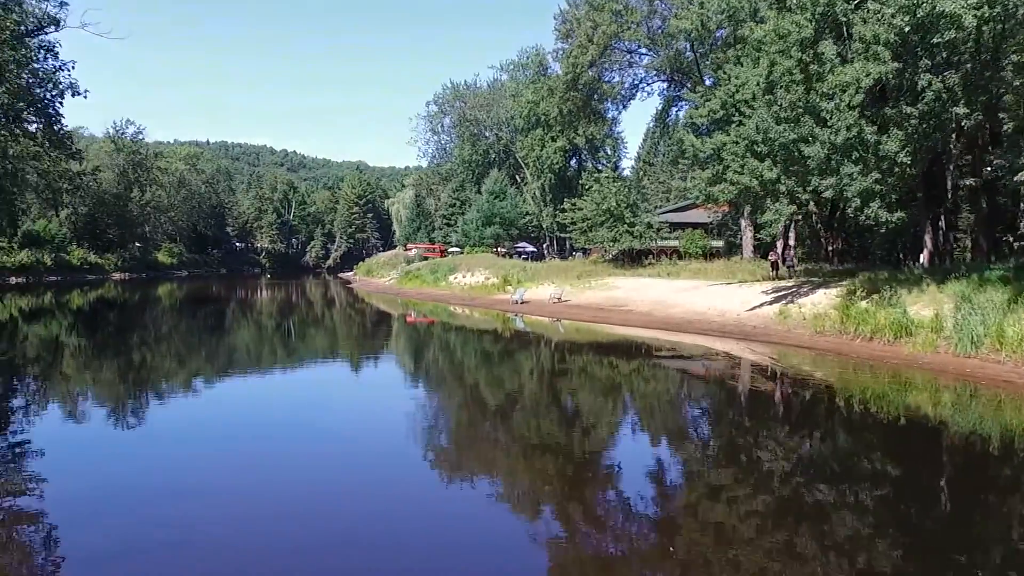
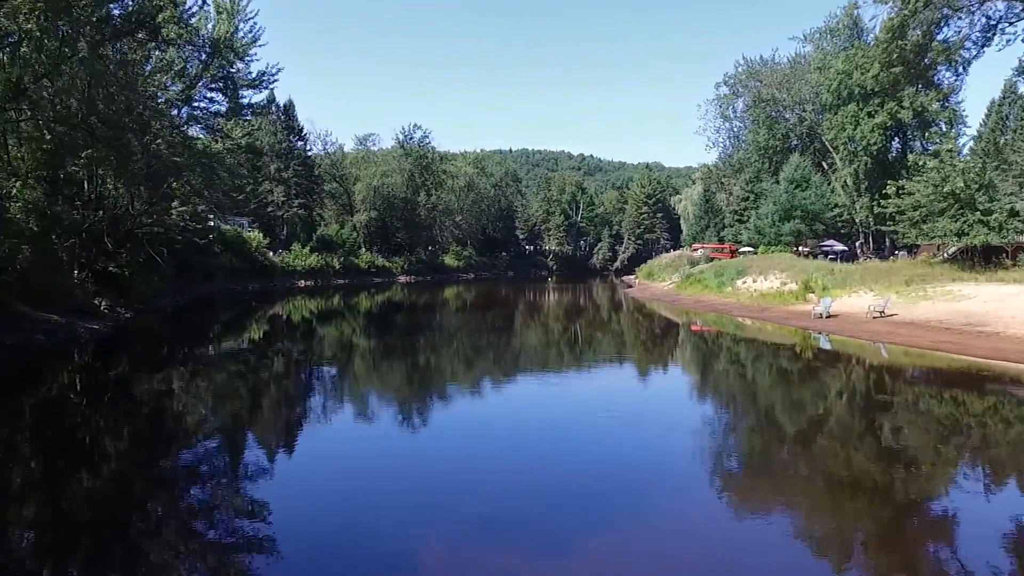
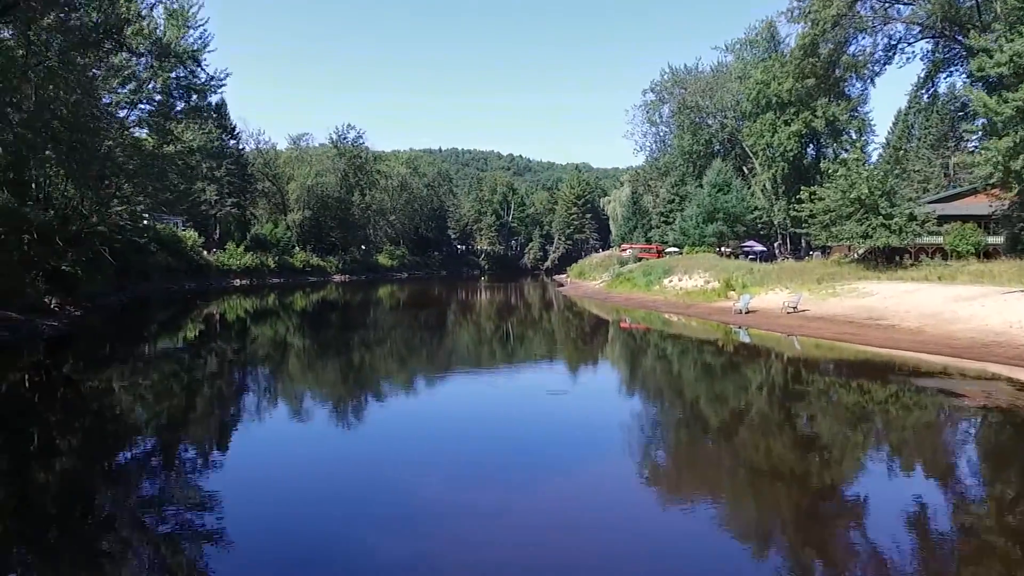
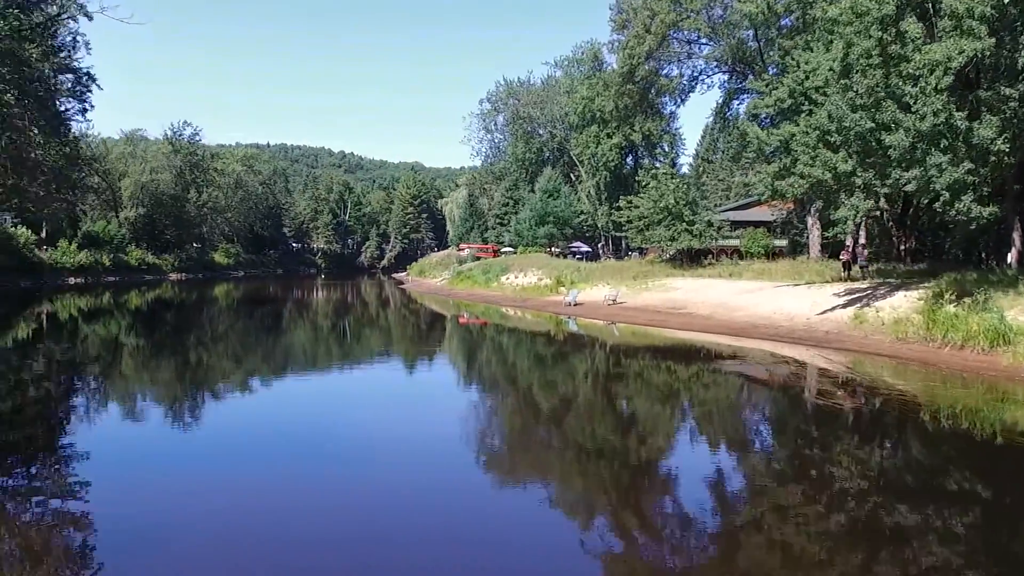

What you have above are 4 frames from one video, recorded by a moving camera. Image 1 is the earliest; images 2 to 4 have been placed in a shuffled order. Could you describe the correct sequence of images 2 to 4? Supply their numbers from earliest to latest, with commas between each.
4, 3, 2
